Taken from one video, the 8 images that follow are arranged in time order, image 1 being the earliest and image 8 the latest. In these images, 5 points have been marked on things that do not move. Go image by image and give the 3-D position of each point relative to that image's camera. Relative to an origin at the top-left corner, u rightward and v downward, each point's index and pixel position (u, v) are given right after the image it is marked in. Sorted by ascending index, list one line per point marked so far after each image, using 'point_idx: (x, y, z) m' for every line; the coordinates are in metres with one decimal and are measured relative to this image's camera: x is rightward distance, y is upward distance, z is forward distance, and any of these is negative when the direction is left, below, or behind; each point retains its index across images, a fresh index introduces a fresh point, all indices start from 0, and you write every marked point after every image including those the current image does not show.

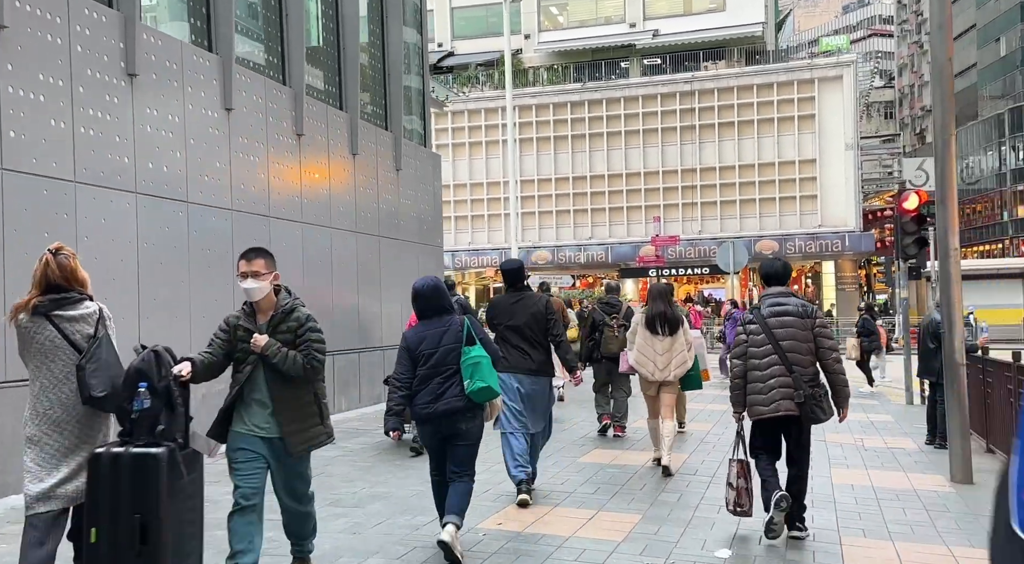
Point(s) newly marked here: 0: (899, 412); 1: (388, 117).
0: (+6.0, -2.0, +14.9) m
1: (-1.8, +2.4, +14.0) m
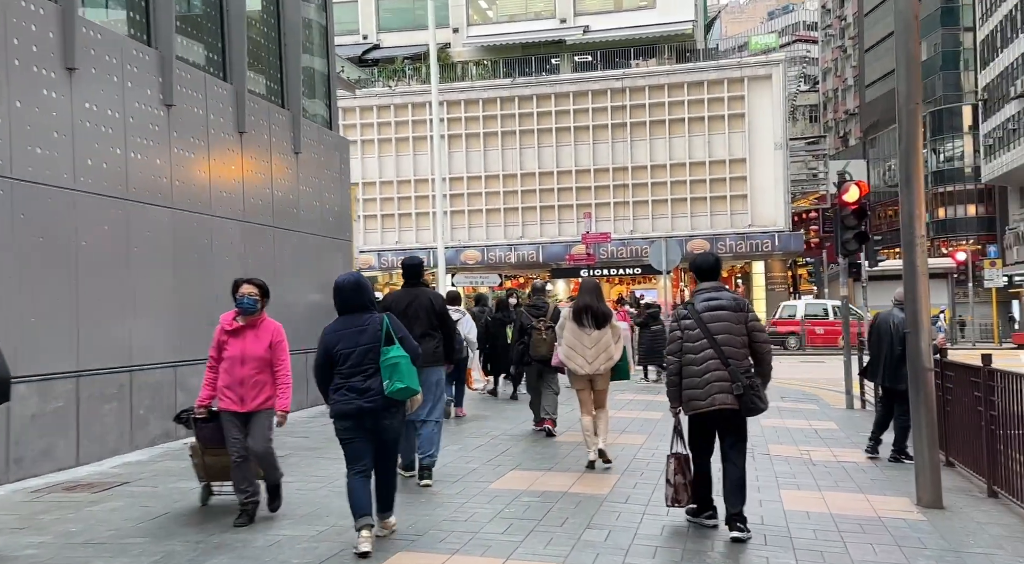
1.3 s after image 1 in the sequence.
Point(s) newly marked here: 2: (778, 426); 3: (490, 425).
0: (+4.8, -2.0, +14.0) m
1: (-3.0, +2.5, +12.5) m
2: (+3.4, -1.9, +12.5) m
3: (-0.3, -1.8, +12.2) m
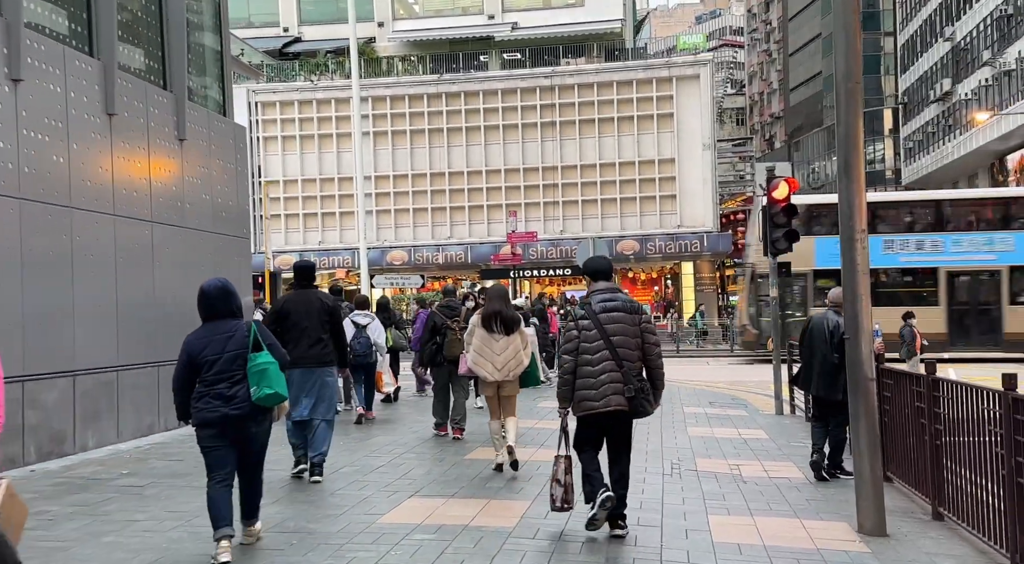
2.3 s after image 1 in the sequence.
0: (+3.6, -2.0, +13.3) m
1: (-4.1, +2.5, +11.3) m
2: (+2.4, -1.9, +11.7) m
3: (-1.4, -1.8, +11.2) m
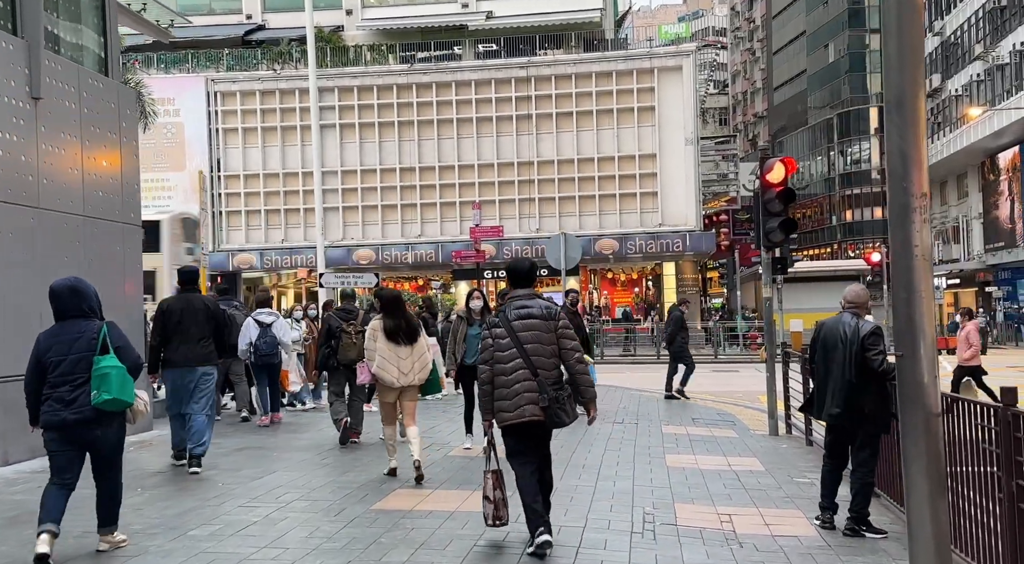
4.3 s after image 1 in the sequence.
0: (+3.0, -2.0, +11.2) m
1: (-4.7, +2.5, +9.0) m
2: (+1.7, -1.9, +9.6) m
3: (-2.0, -1.7, +9.0) m
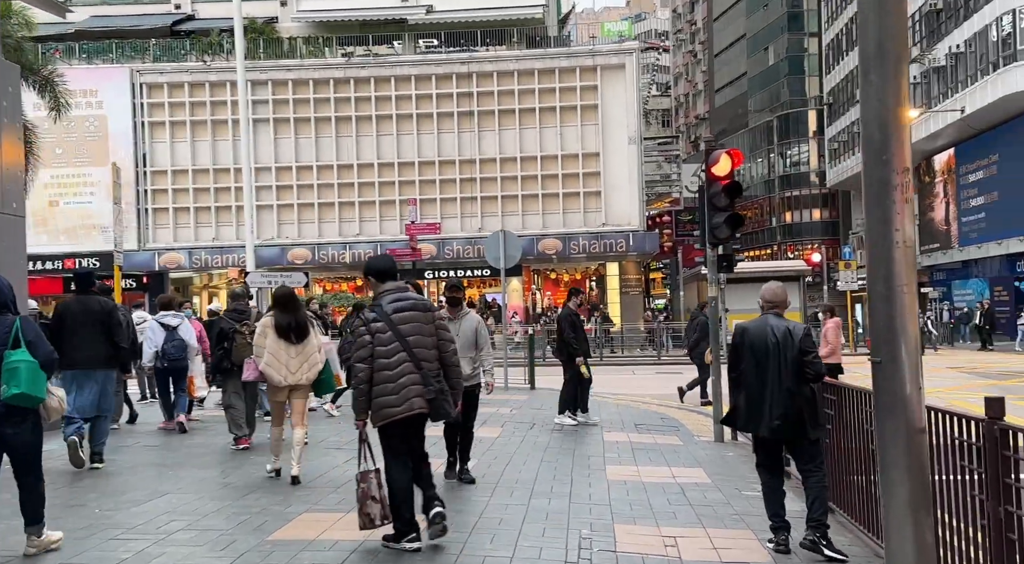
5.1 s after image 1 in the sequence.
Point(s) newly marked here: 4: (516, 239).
0: (+2.2, -1.9, +10.5) m
1: (-5.3, +2.5, +7.9) m
2: (+1.1, -1.8, +8.9) m
3: (-2.6, -1.7, +8.1) m
4: (+0.1, +0.8, +18.4) m
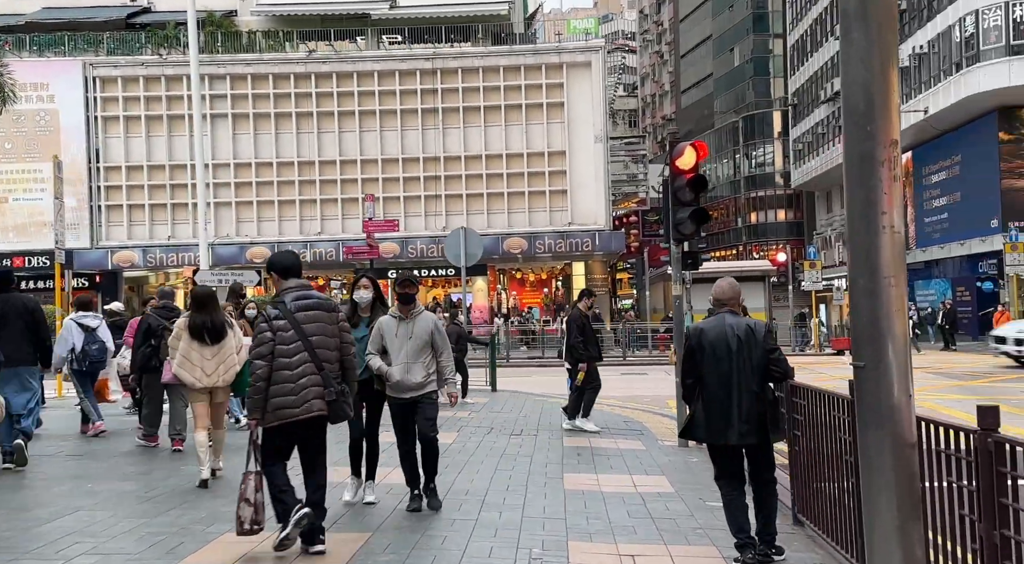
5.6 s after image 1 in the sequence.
0: (+1.7, -1.9, +10.1) m
1: (-5.7, +2.6, +7.2) m
2: (+0.6, -1.8, +8.4) m
3: (-3.0, -1.7, +7.4) m
4: (-0.7, +0.8, +17.9) m
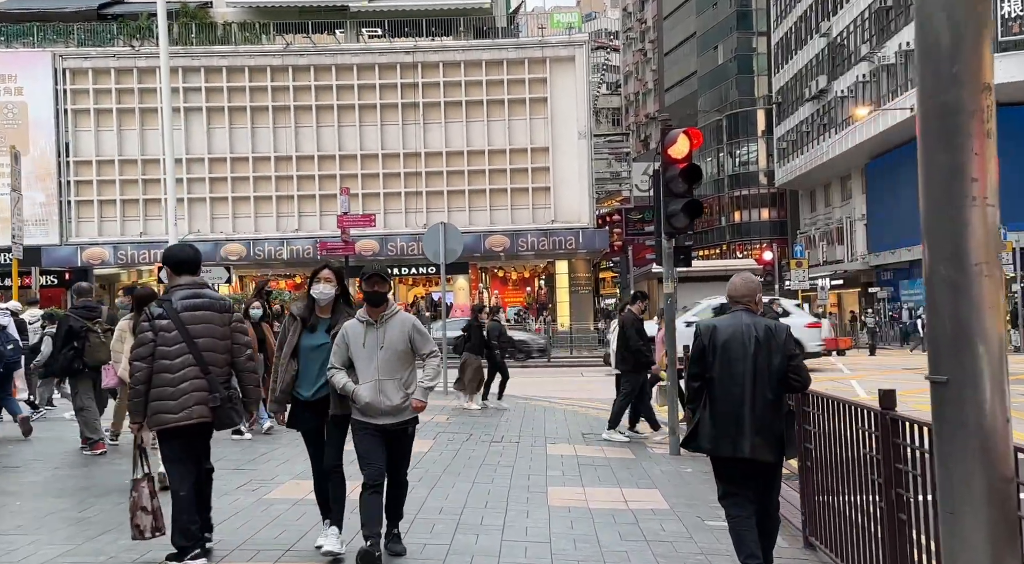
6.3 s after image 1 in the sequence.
0: (+1.5, -1.9, +9.3) m
1: (-5.8, +2.6, +6.3) m
2: (+0.5, -1.8, +7.6) m
3: (-3.2, -1.7, +6.6) m
4: (-1.0, +0.9, +17.1) m
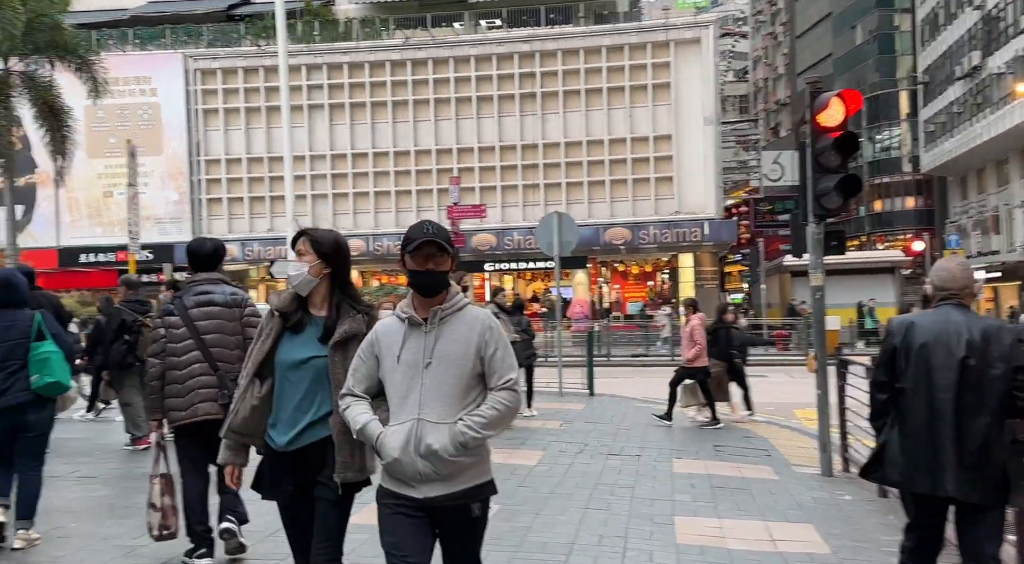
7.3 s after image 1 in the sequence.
0: (+2.5, -1.8, +7.8) m
1: (-5.2, +2.6, +5.8) m
2: (+1.3, -1.7, +6.2) m
3: (-2.5, -1.6, +5.7) m
4: (+1.0, +1.0, +15.8) m
